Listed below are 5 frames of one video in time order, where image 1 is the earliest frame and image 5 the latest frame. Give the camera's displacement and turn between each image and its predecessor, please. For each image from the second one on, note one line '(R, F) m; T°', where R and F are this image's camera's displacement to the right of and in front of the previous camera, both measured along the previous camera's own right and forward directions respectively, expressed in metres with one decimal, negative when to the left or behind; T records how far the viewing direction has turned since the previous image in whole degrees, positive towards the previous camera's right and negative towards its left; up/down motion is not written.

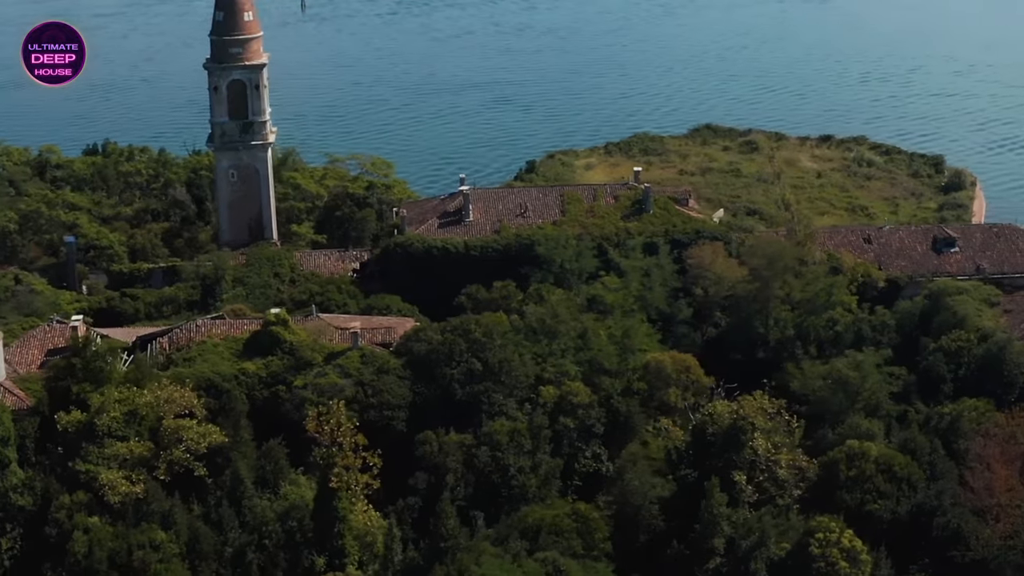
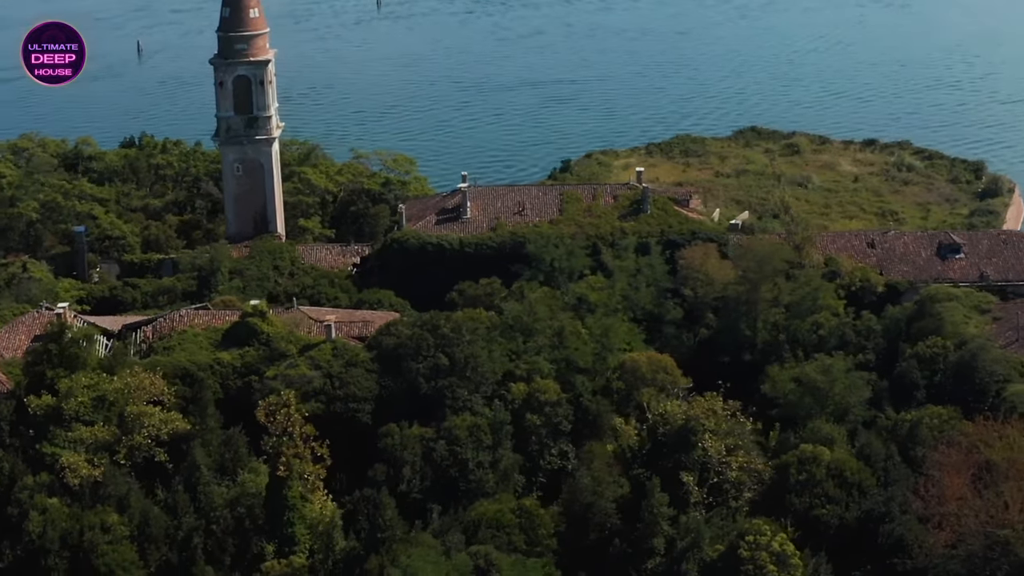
(+2.5, -0.1) m; -4°
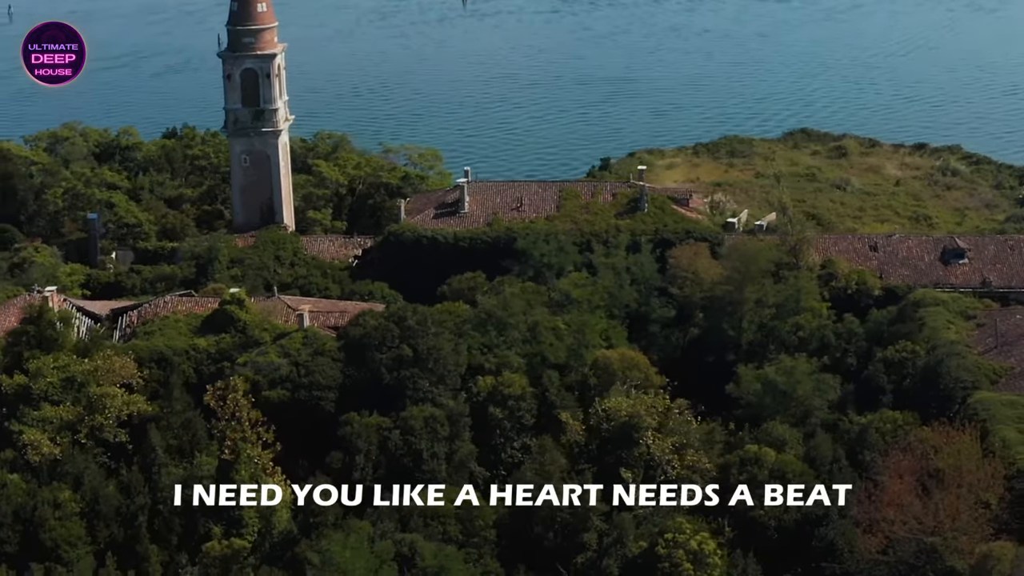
(+2.8, -0.1) m; -4°
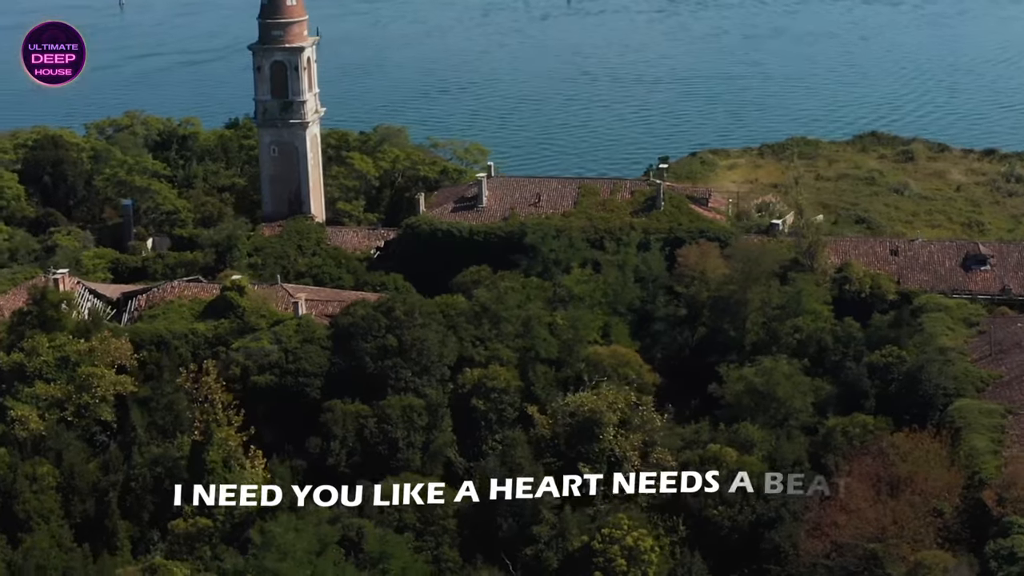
(+2.8, -0.1) m; -5°
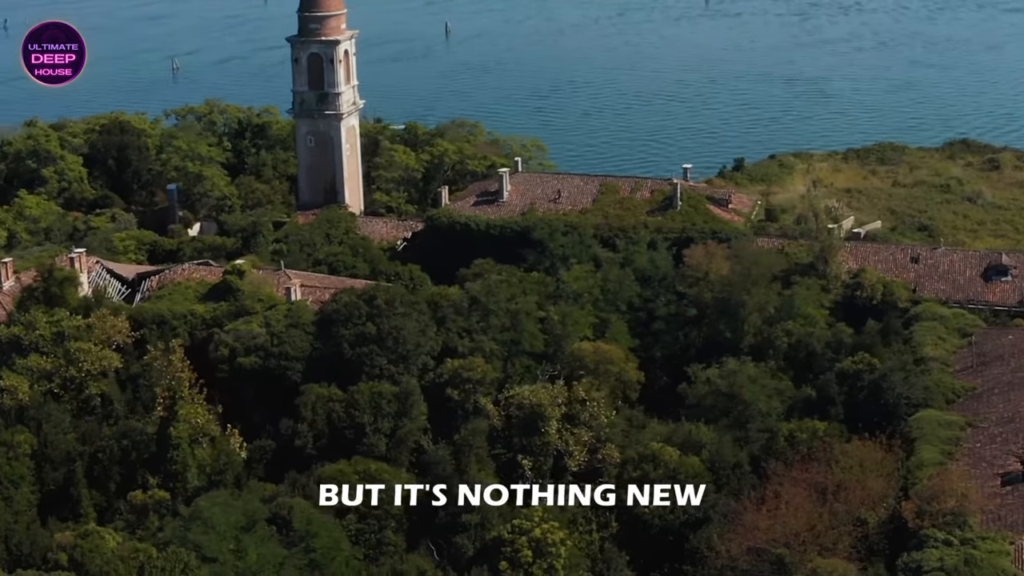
(+3.8, -0.1) m; -6°
